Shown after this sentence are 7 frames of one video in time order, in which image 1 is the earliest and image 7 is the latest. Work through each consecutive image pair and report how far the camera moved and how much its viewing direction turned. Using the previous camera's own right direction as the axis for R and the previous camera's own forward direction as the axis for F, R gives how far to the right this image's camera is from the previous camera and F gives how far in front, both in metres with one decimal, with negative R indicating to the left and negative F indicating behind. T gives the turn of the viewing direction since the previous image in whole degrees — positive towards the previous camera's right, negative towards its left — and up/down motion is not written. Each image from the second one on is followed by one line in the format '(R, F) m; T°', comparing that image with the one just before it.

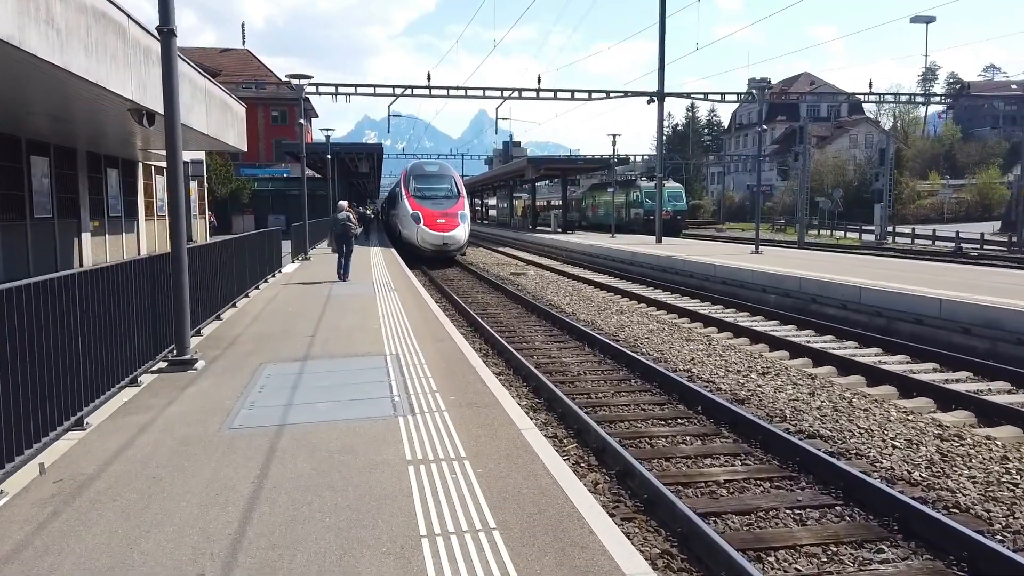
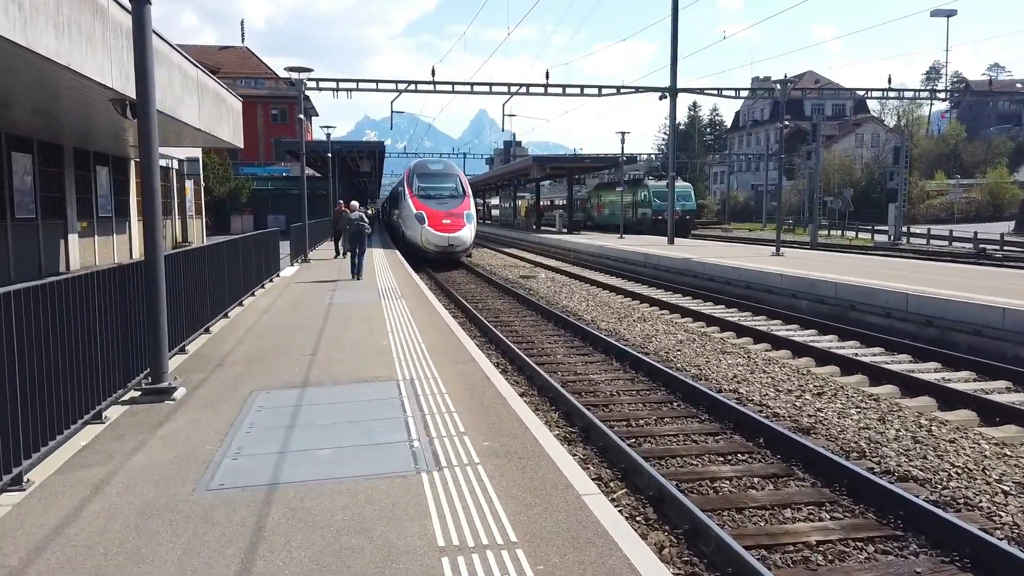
(-0.3, +1.1) m; 0°
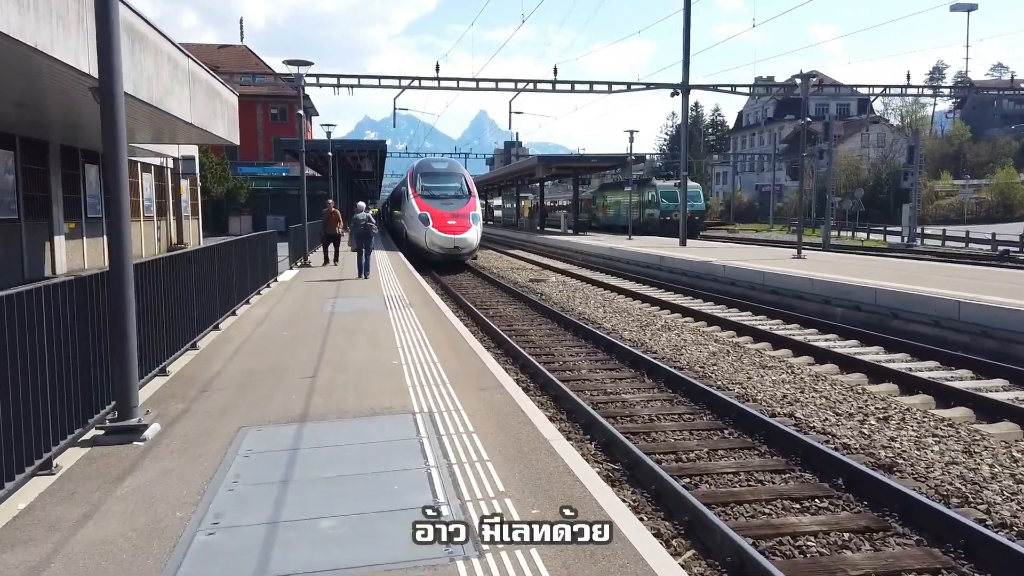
(-0.3, +1.0) m; 0°
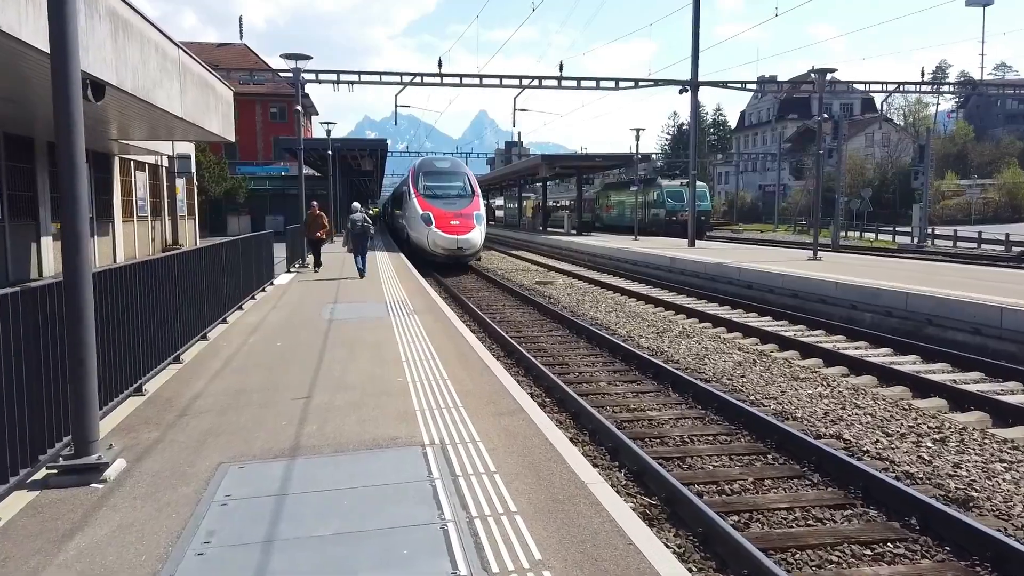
(-0.2, +0.7) m; 0°
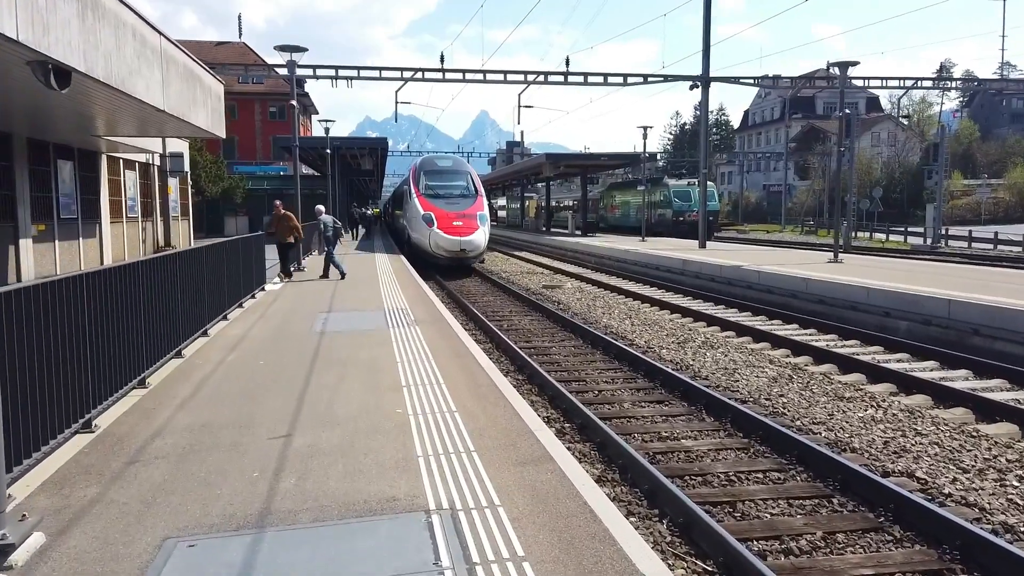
(-0.1, +1.0) m; 0°
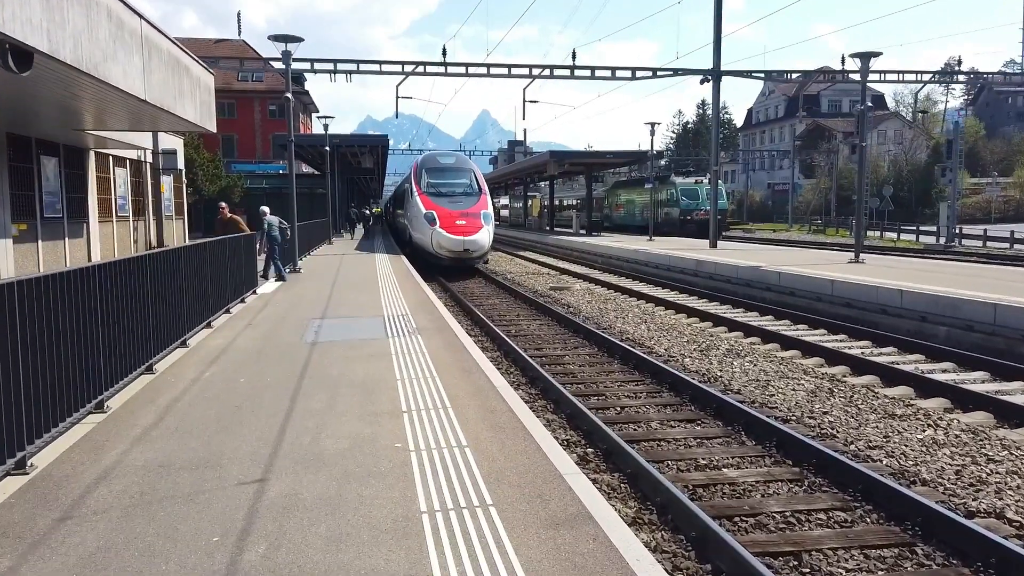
(-0.1, +0.9) m; 0°
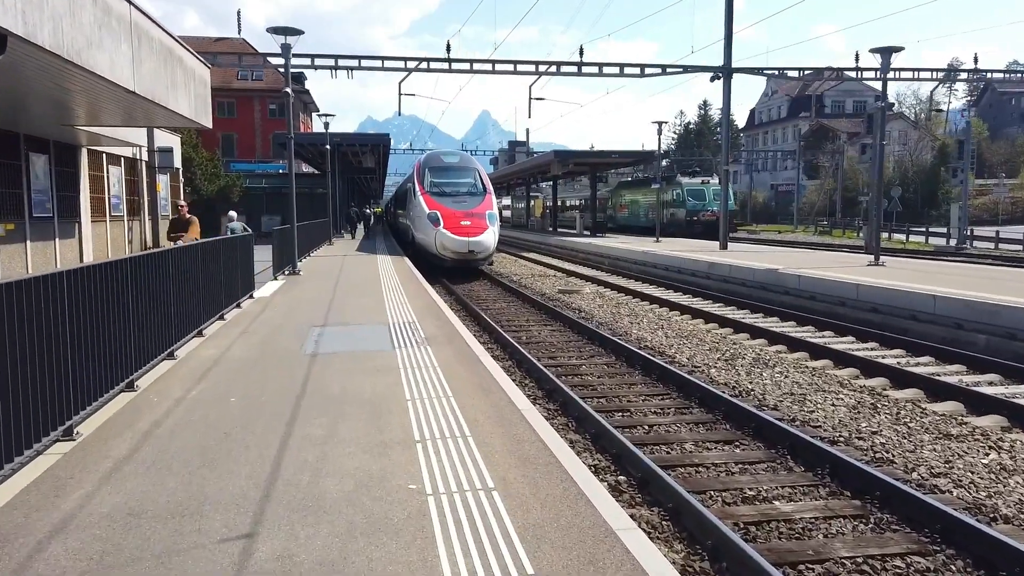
(-0.2, +0.7) m; 0°
